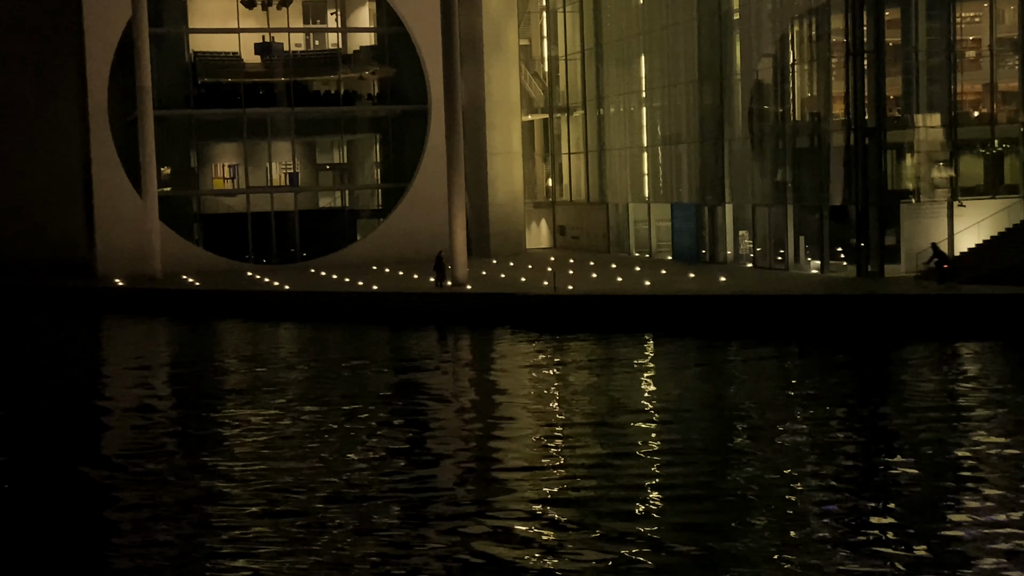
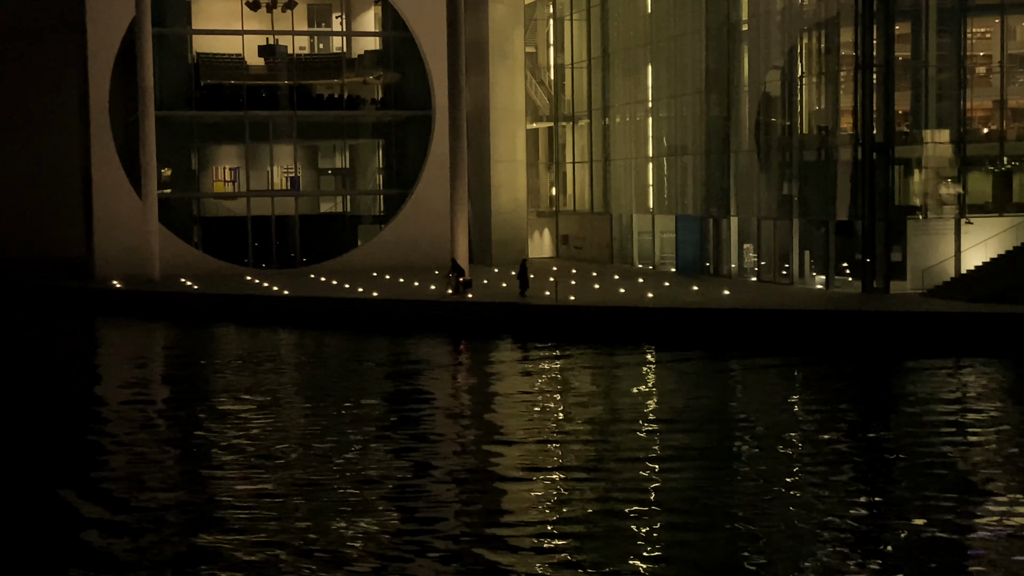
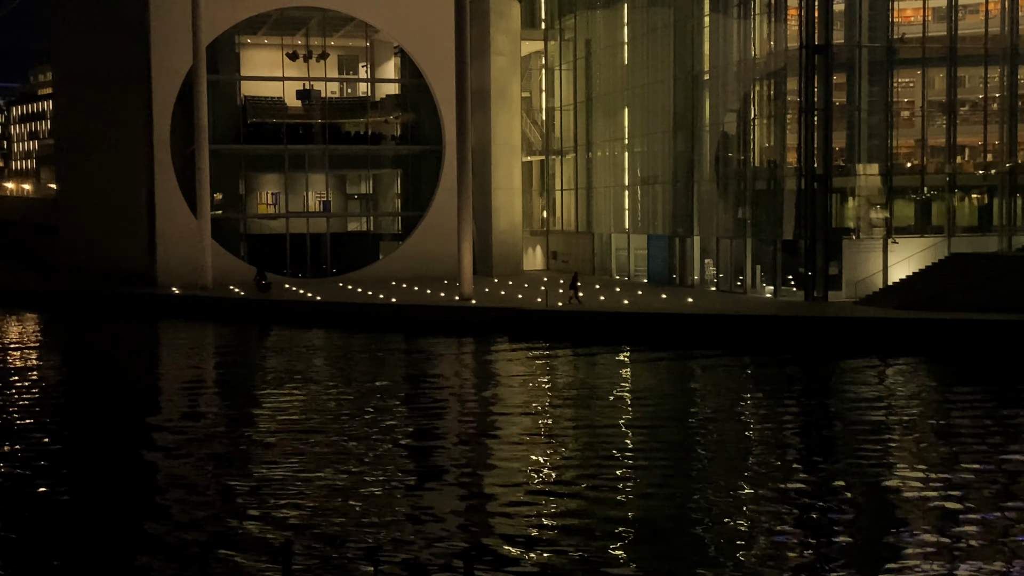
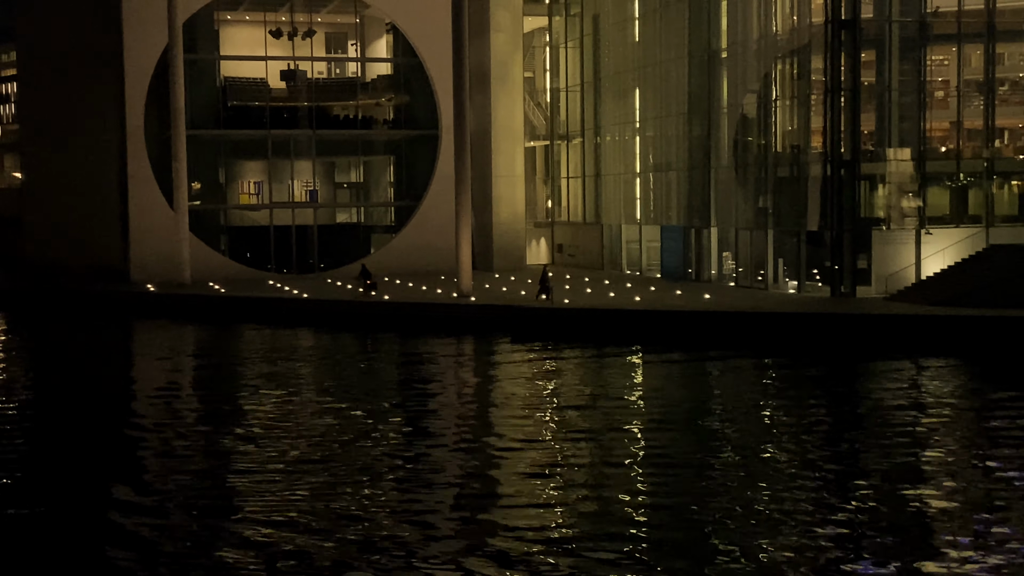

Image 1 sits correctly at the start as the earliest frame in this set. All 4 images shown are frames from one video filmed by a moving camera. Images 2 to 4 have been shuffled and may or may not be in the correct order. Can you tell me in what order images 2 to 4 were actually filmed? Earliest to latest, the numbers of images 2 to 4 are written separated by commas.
2, 4, 3
